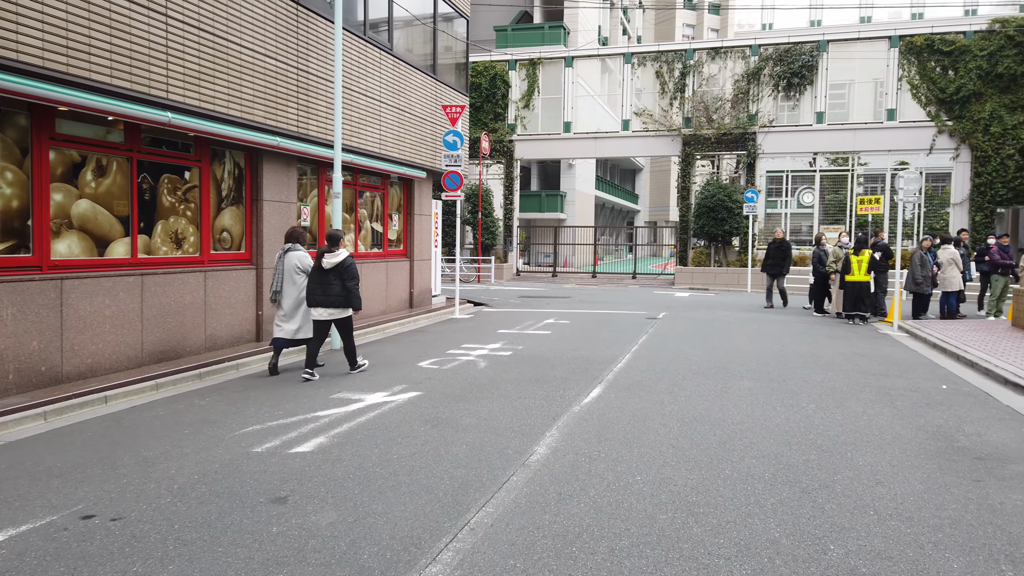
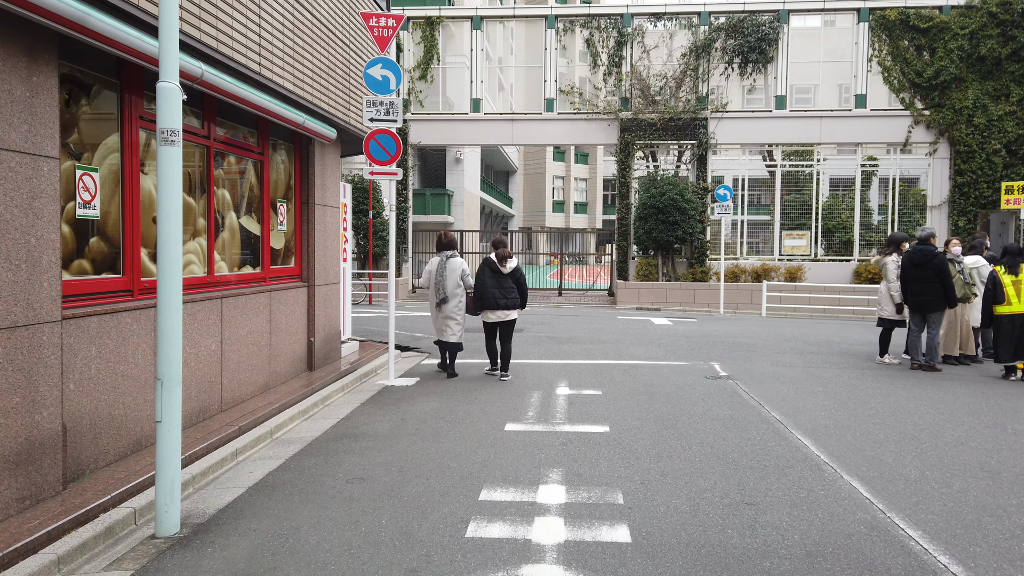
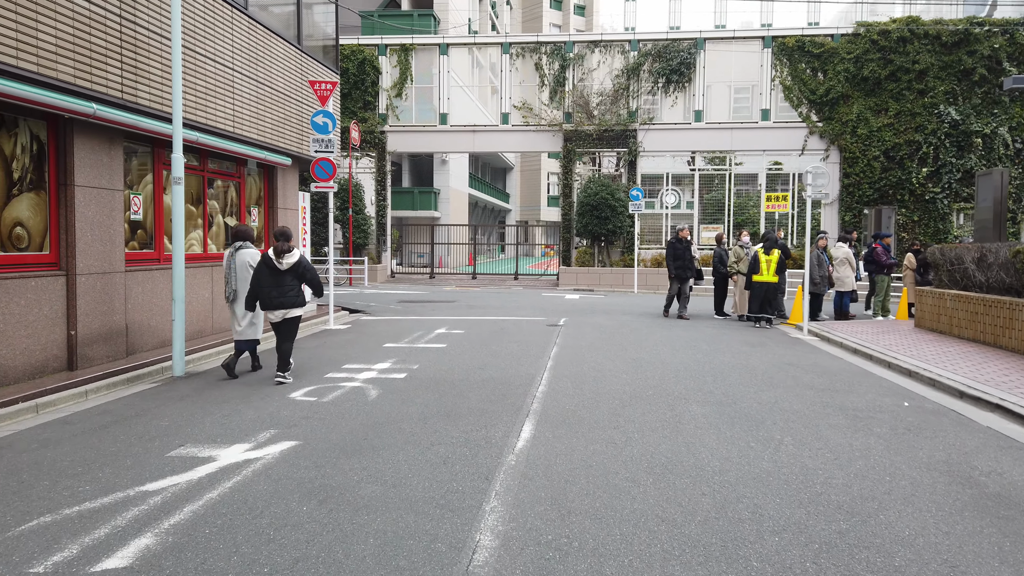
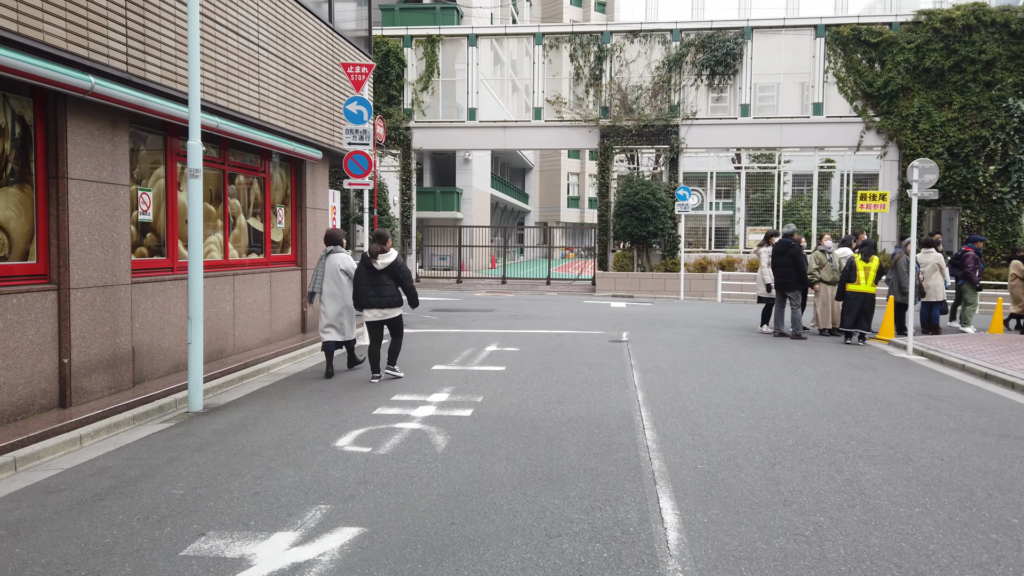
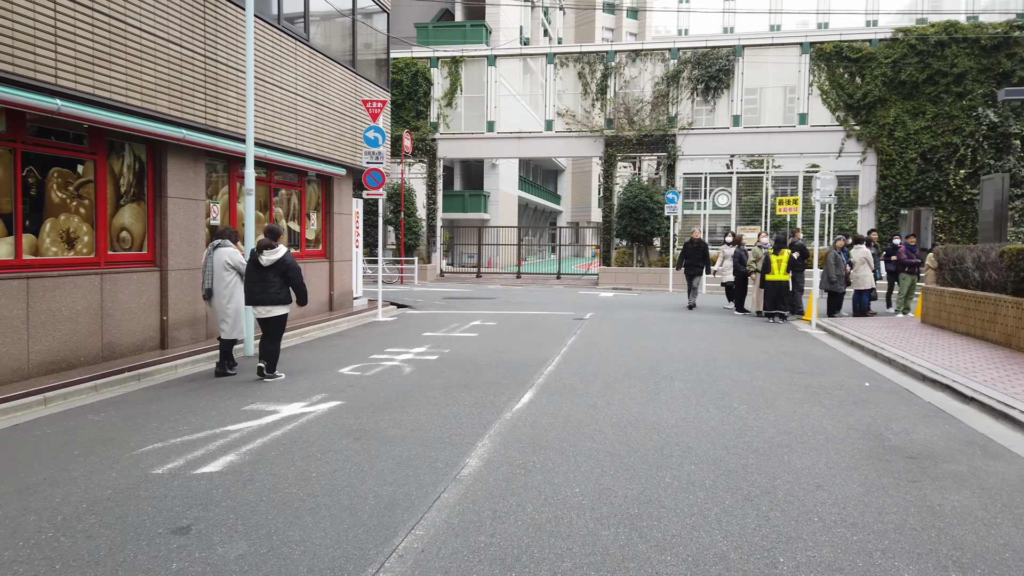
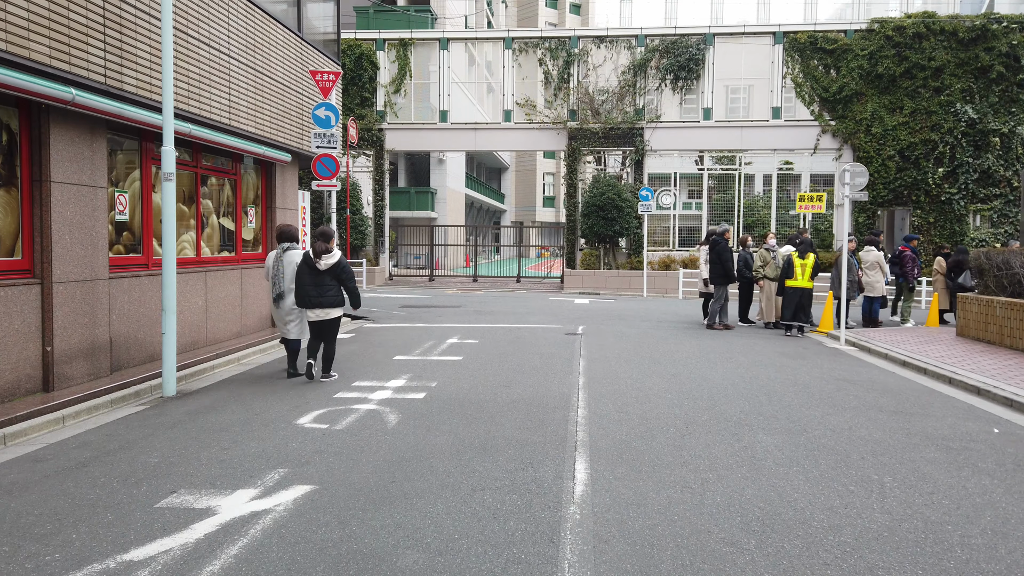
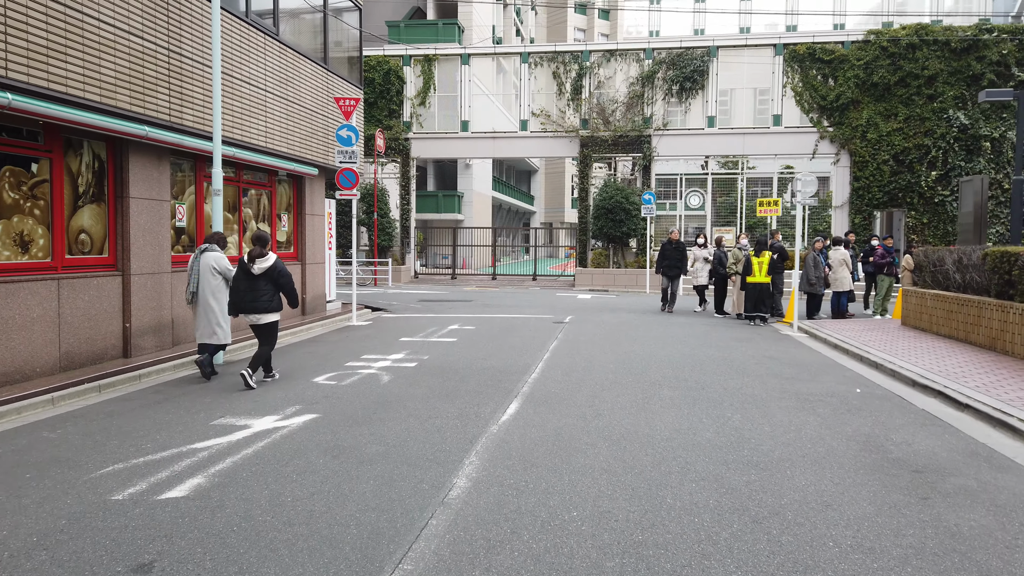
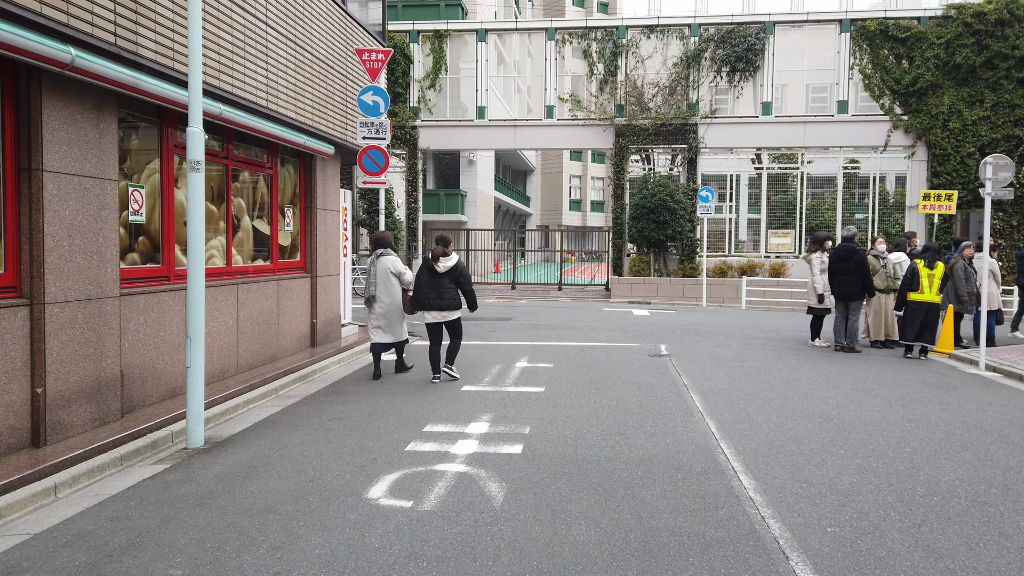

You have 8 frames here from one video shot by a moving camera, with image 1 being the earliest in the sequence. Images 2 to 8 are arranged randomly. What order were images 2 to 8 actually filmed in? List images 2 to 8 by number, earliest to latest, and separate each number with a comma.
5, 7, 3, 6, 4, 8, 2
